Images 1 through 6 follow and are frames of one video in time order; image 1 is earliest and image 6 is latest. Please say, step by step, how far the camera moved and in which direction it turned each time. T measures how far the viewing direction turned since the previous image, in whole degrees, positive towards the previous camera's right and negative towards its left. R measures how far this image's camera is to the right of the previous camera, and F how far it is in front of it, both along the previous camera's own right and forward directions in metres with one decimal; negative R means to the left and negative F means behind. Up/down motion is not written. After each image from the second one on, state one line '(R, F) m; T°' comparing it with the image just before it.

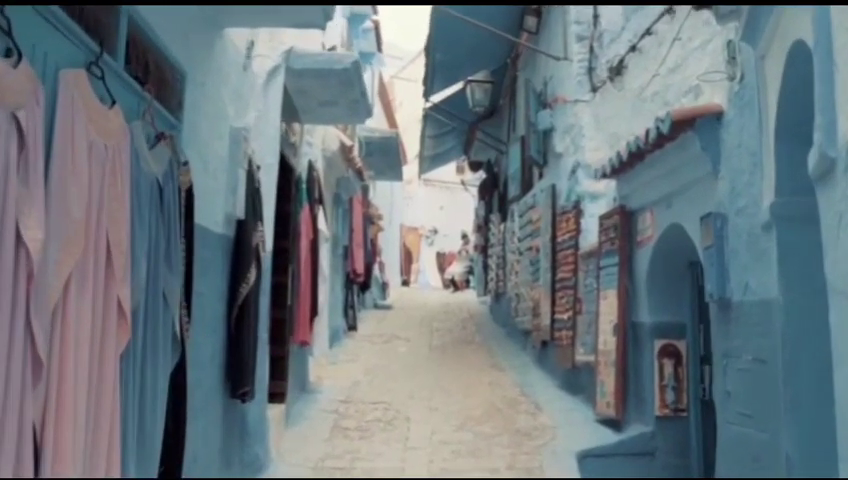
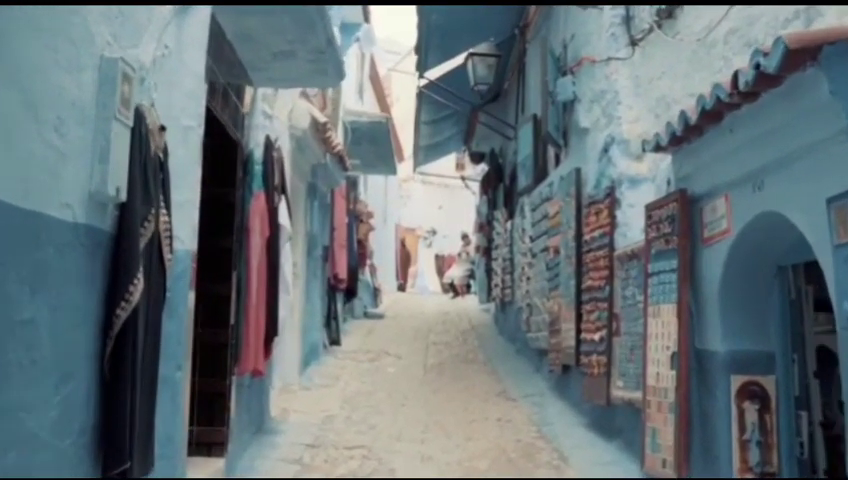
(+0.1, +1.6) m; 0°
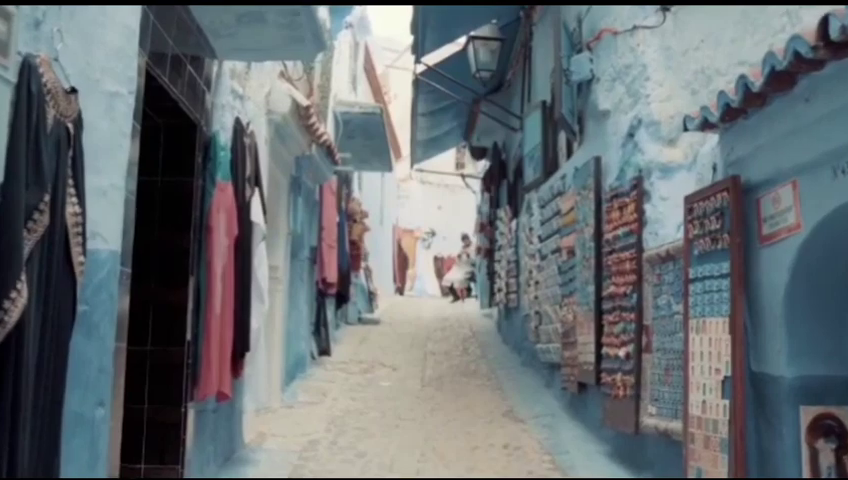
(0.0, +0.8) m; 0°
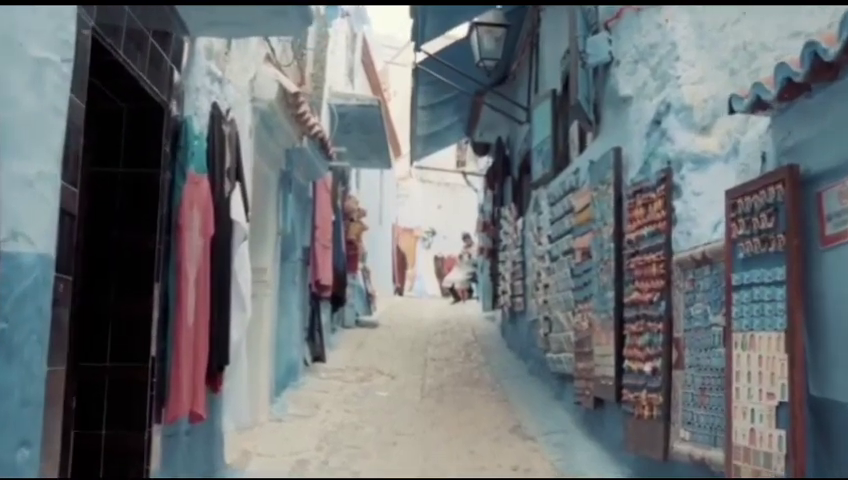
(0.0, +0.5) m; 0°
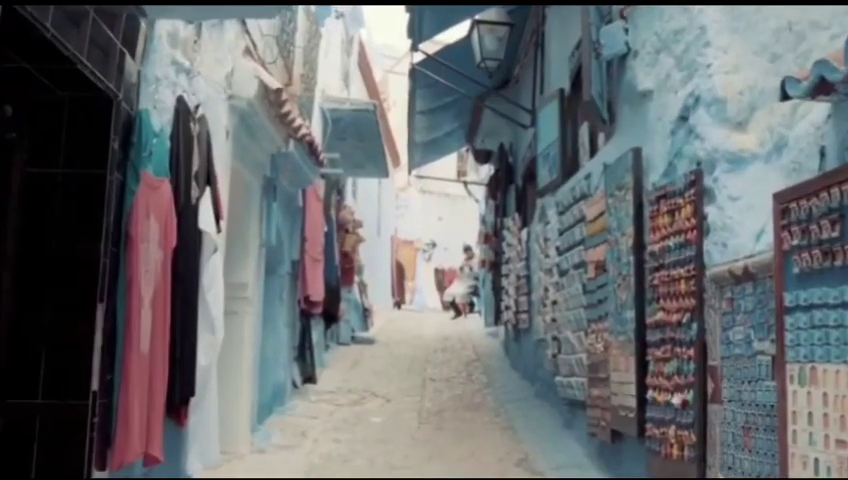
(0.0, +0.5) m; 0°
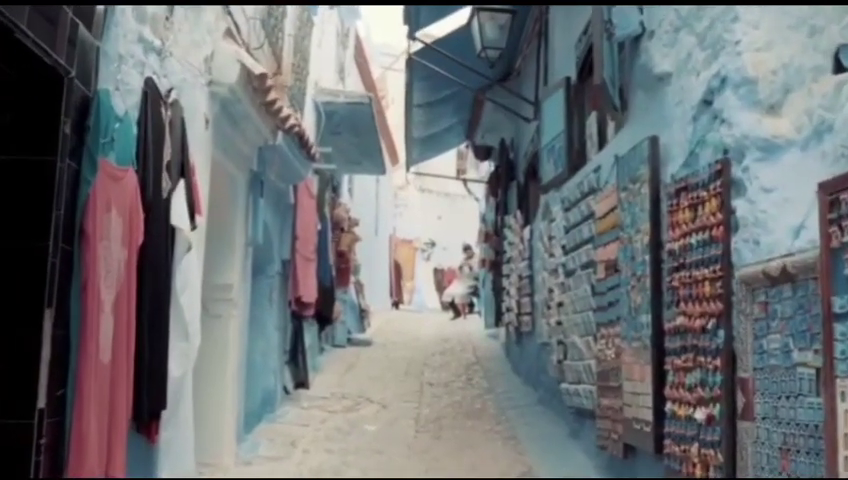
(0.0, +0.4) m; 0°
